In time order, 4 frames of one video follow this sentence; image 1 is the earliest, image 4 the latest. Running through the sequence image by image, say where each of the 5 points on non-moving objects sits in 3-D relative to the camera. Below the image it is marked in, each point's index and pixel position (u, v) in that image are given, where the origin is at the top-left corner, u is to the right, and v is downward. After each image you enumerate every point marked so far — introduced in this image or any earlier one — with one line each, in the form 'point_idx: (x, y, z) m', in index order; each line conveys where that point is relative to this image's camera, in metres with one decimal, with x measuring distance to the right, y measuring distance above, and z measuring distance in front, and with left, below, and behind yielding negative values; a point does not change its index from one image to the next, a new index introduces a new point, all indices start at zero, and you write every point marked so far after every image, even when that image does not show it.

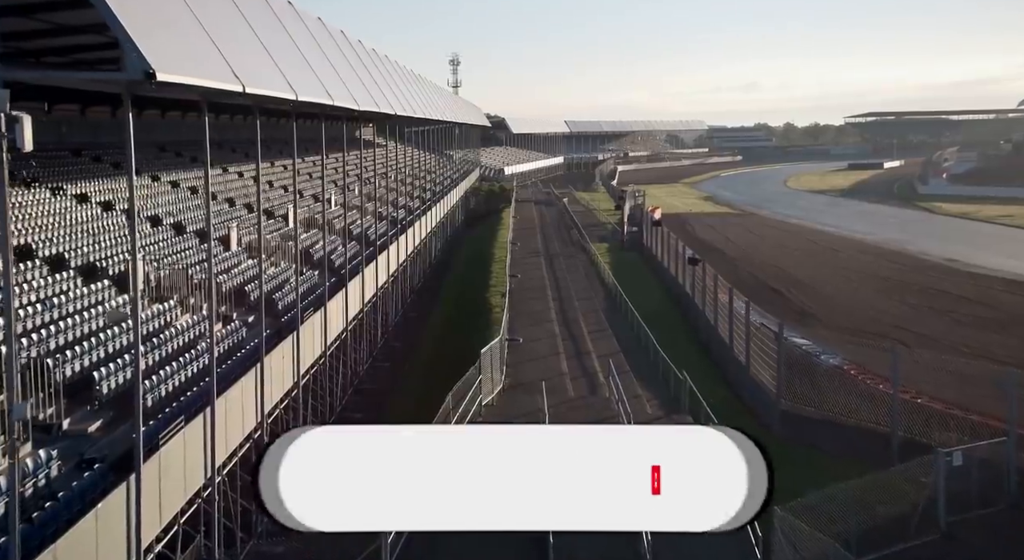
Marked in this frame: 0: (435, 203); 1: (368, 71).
0: (-1.6, +1.4, +19.2) m
1: (-2.2, +3.2, +15.1) m
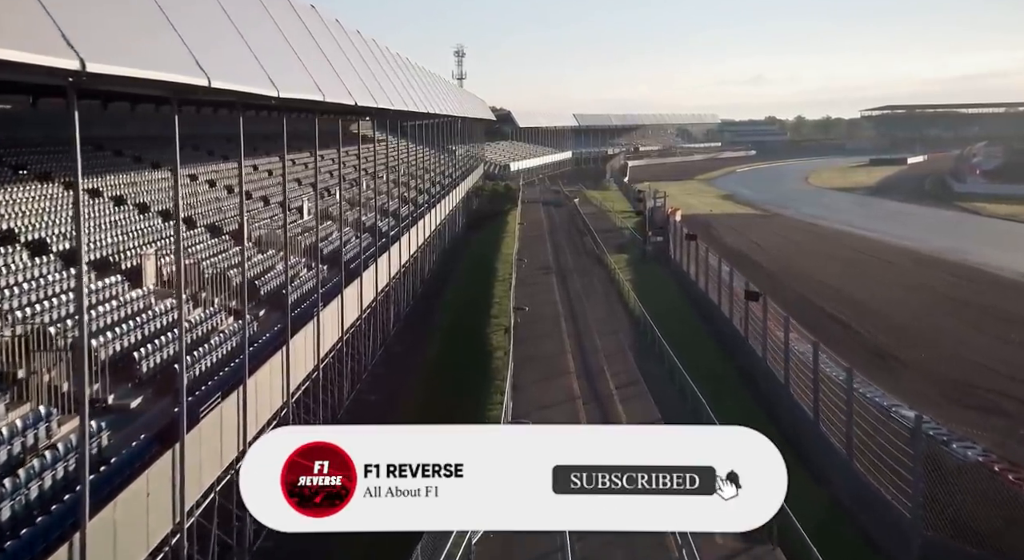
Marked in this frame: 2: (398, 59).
0: (-1.5, +1.3, +17.6) m
1: (-2.1, +3.0, +13.5) m
2: (-2.3, +4.4, +19.3) m
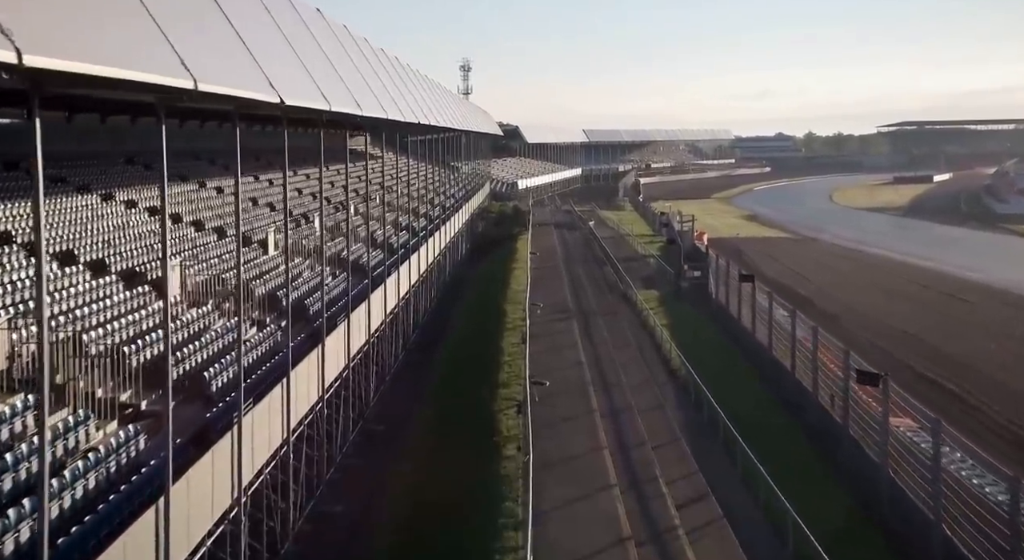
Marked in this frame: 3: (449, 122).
0: (-1.4, +0.8, +16.0) m
1: (-2.0, +2.6, +11.9) m
2: (-2.1, +3.9, +17.7) m
3: (-1.3, +3.1, +19.1) m
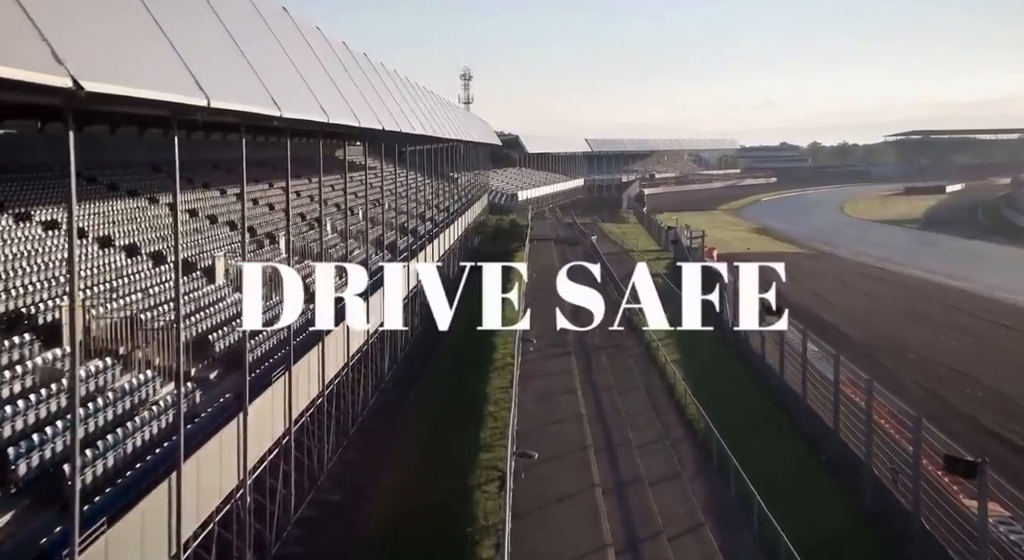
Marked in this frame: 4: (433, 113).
0: (-1.4, +0.5, +15.0) m
1: (-2.1, +2.4, +11.0) m
2: (-2.1, +3.6, +16.8) m
3: (-1.4, +2.8, +18.1) m
4: (-1.6, +3.3, +18.9) m
